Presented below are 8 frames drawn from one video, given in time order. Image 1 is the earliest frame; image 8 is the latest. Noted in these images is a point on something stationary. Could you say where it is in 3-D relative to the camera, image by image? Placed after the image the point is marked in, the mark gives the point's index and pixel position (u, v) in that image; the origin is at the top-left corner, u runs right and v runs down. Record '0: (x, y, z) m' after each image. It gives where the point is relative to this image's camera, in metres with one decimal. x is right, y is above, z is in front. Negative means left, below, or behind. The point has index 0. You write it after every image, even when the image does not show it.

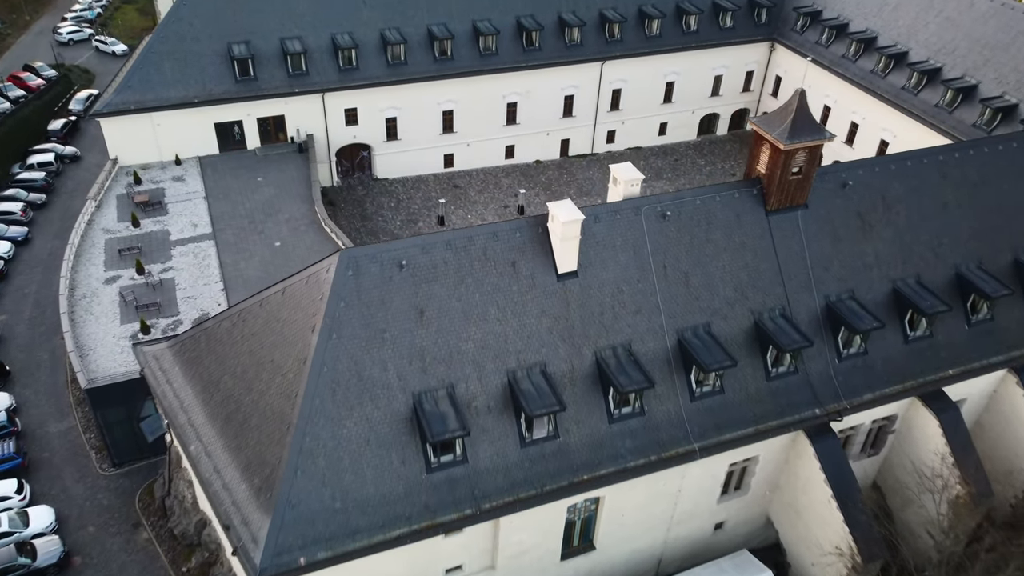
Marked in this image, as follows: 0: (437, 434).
0: (-1.8, -3.5, +19.3) m
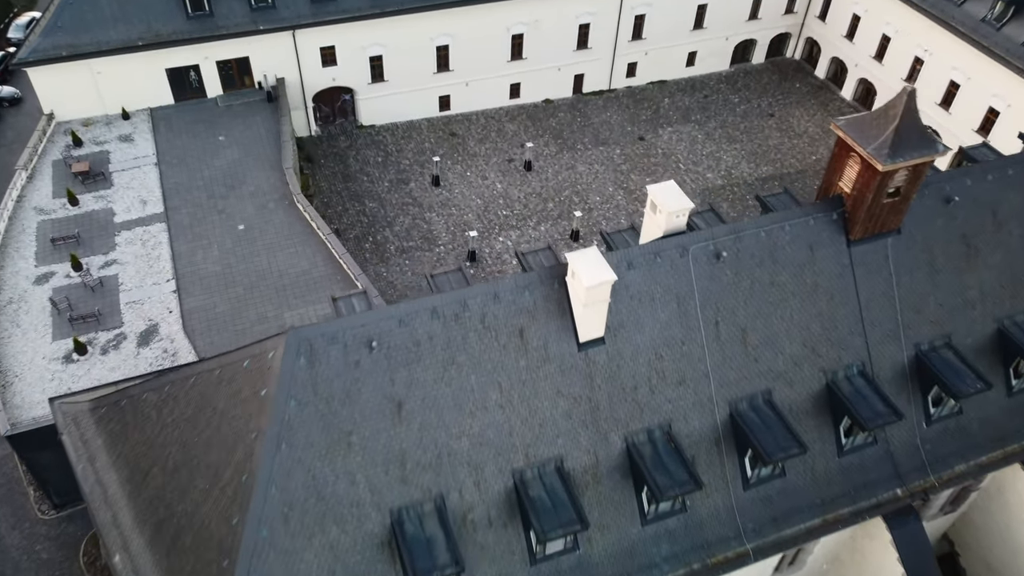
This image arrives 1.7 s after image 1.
0: (-1.7, -5.3, +14.8) m
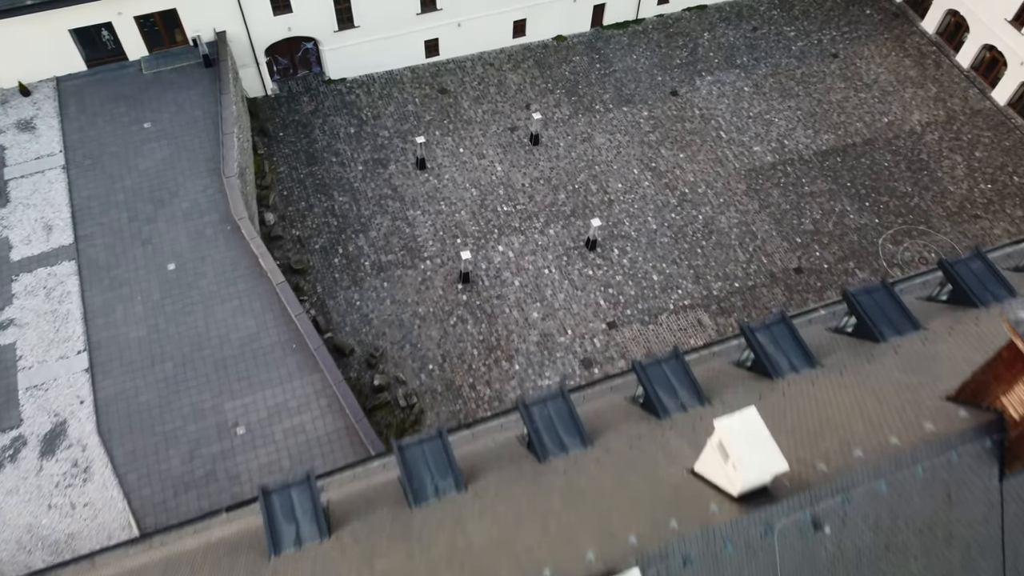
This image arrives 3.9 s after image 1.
0: (-1.8, -9.7, +10.5) m
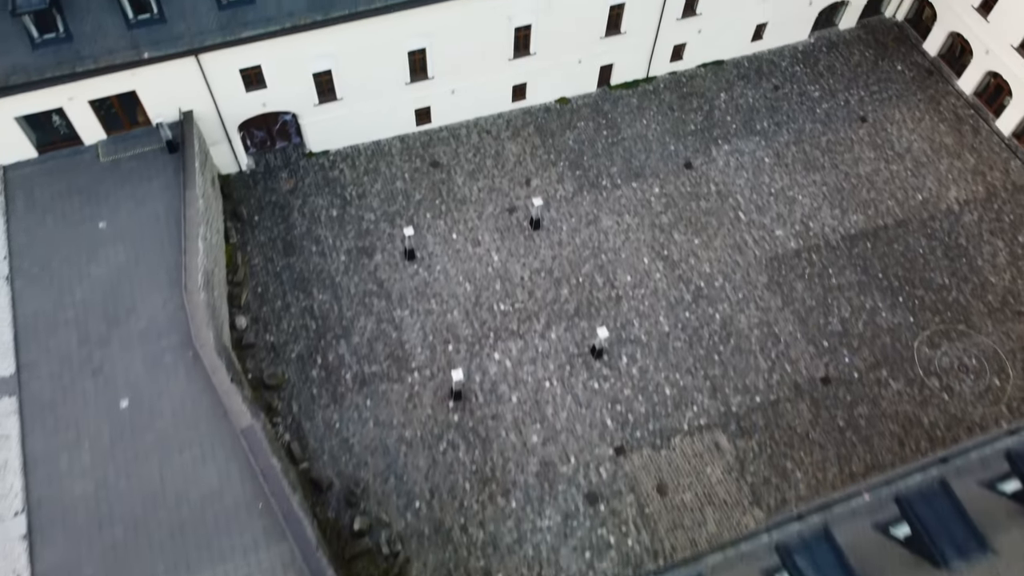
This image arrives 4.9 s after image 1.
0: (-1.9, -13.7, +8.1) m
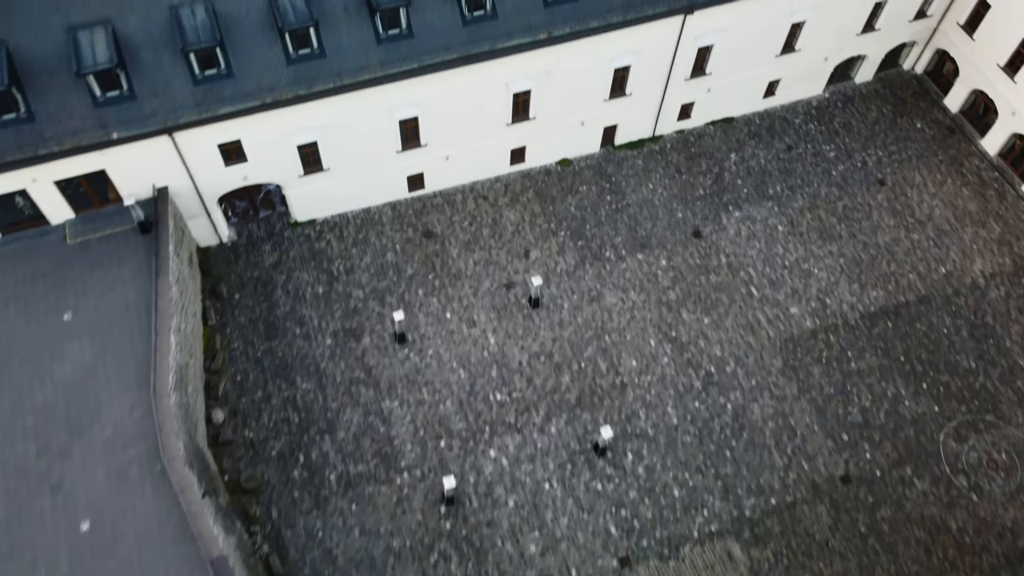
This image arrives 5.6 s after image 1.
0: (-2.0, -16.4, +6.4) m
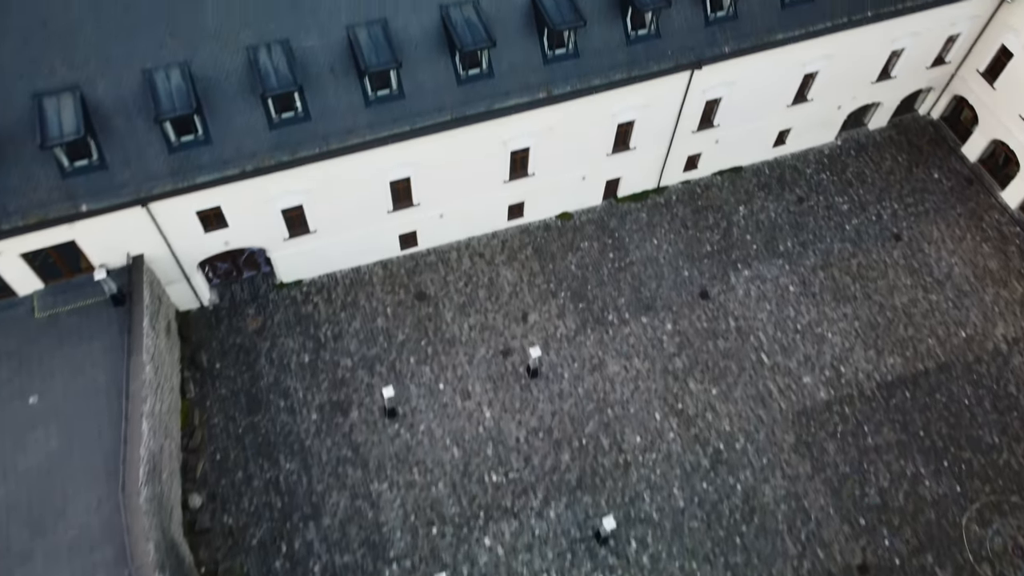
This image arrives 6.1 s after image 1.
0: (-2.2, -18.5, +4.9) m
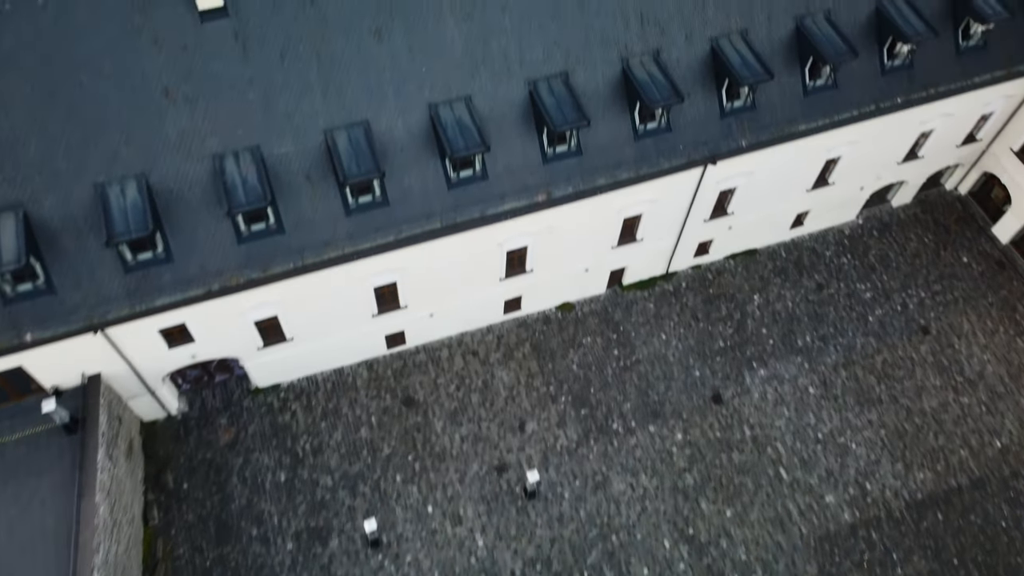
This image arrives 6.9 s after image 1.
0: (-2.4, -21.6, +2.8) m
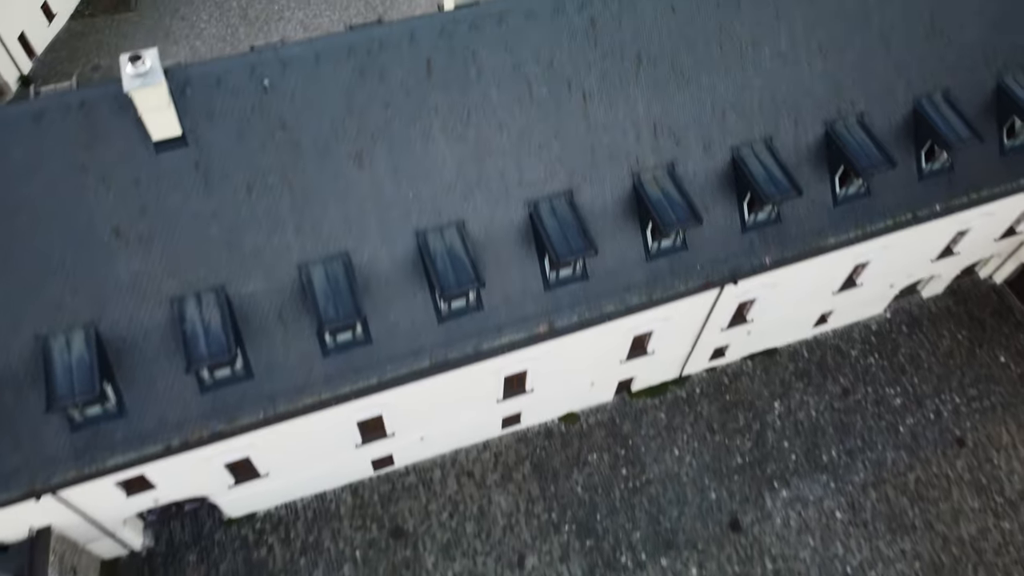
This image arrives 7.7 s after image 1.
0: (-2.5, -24.9, +0.6) m
